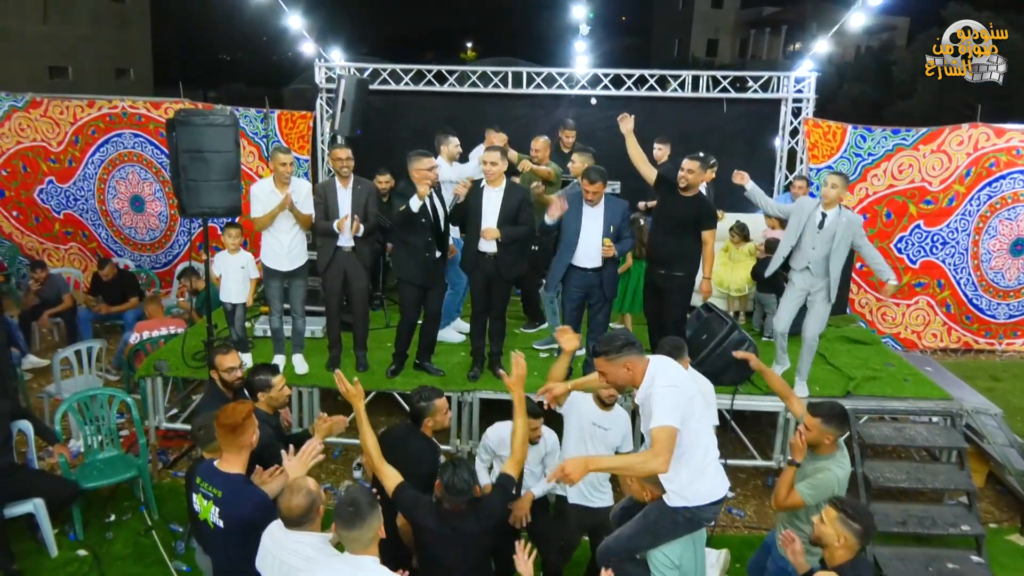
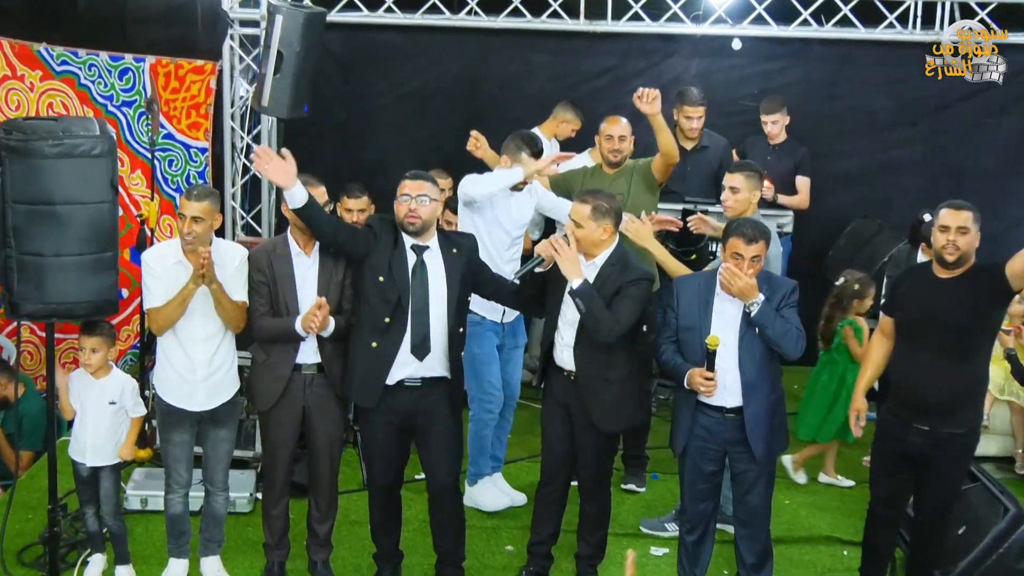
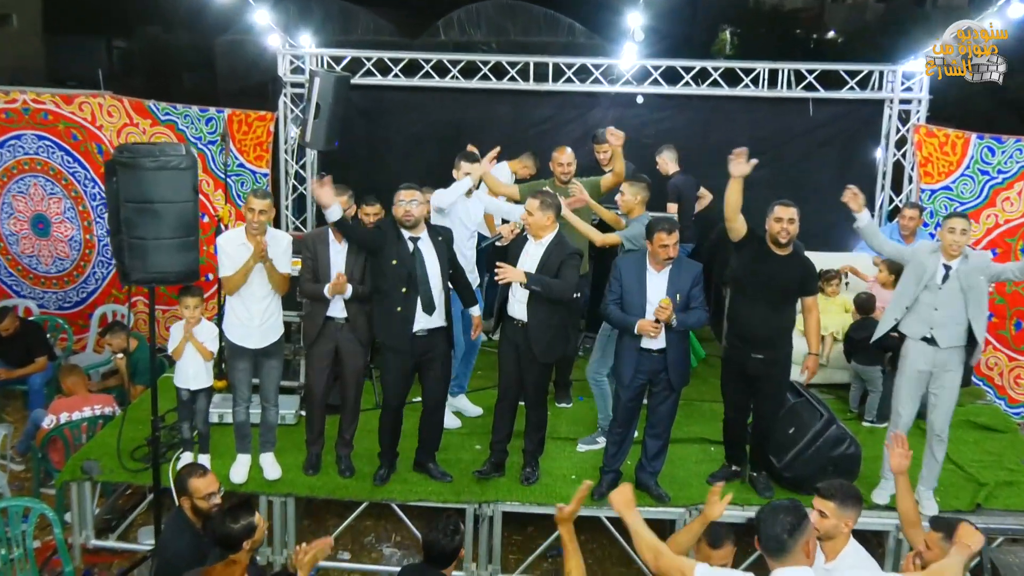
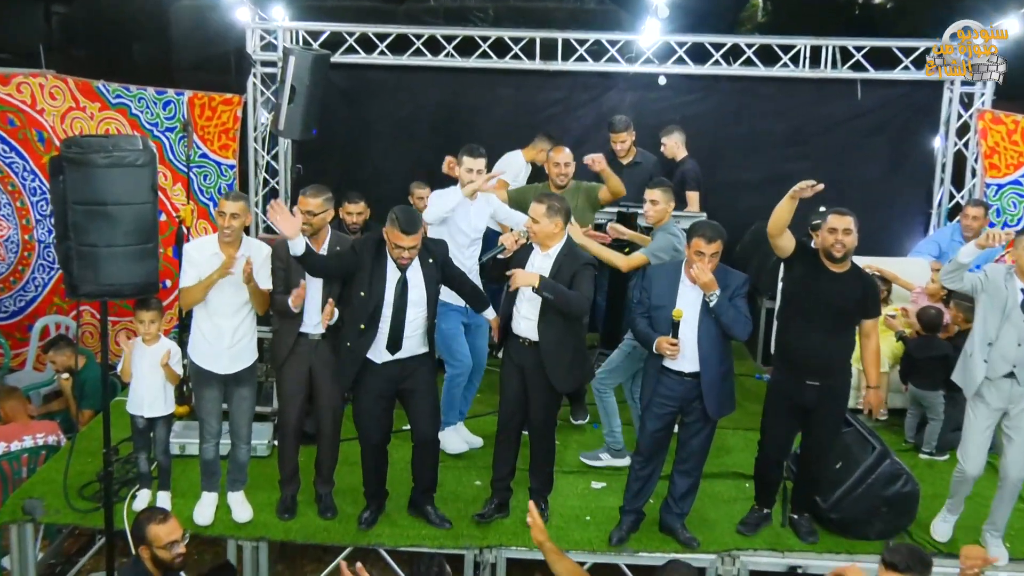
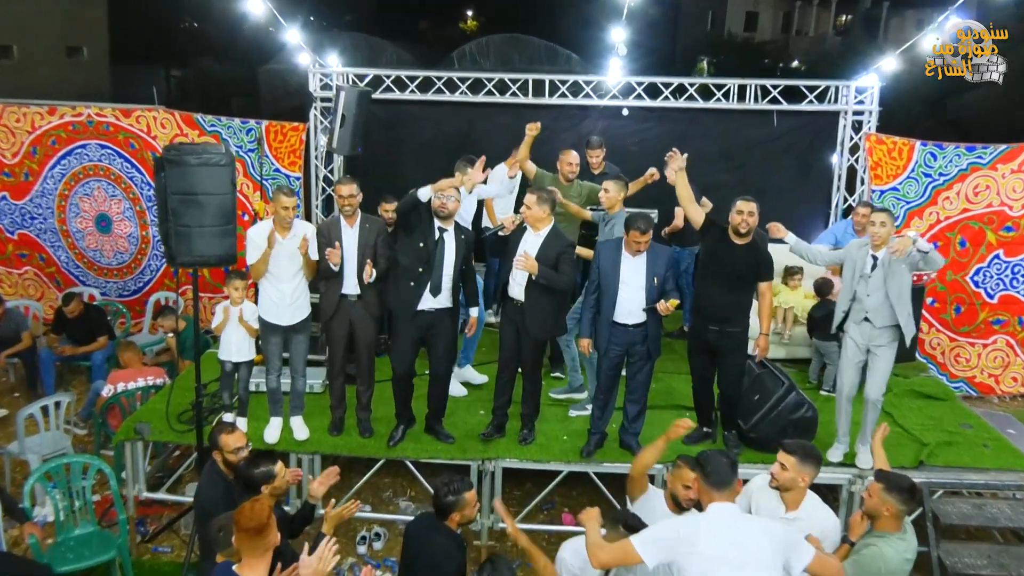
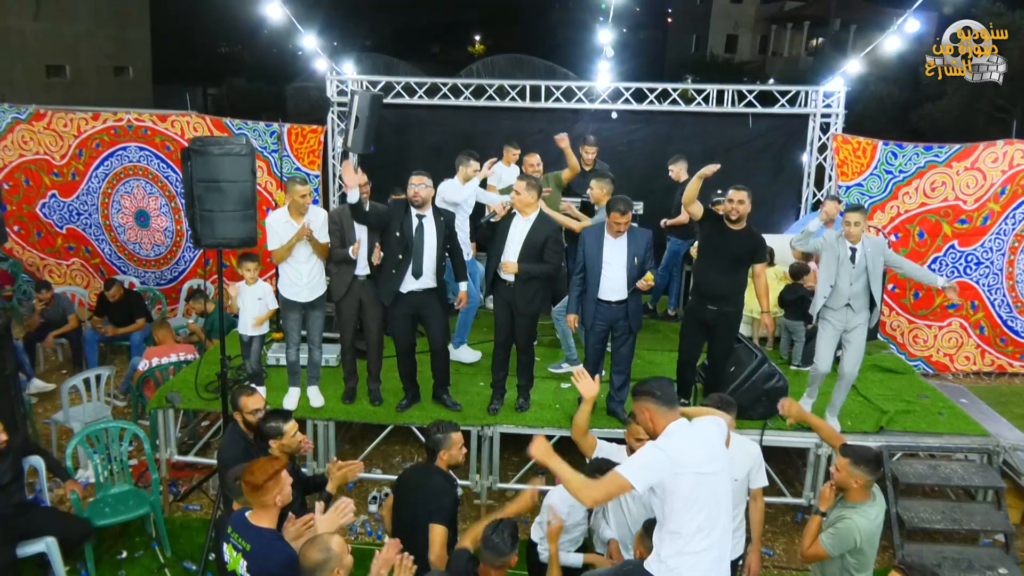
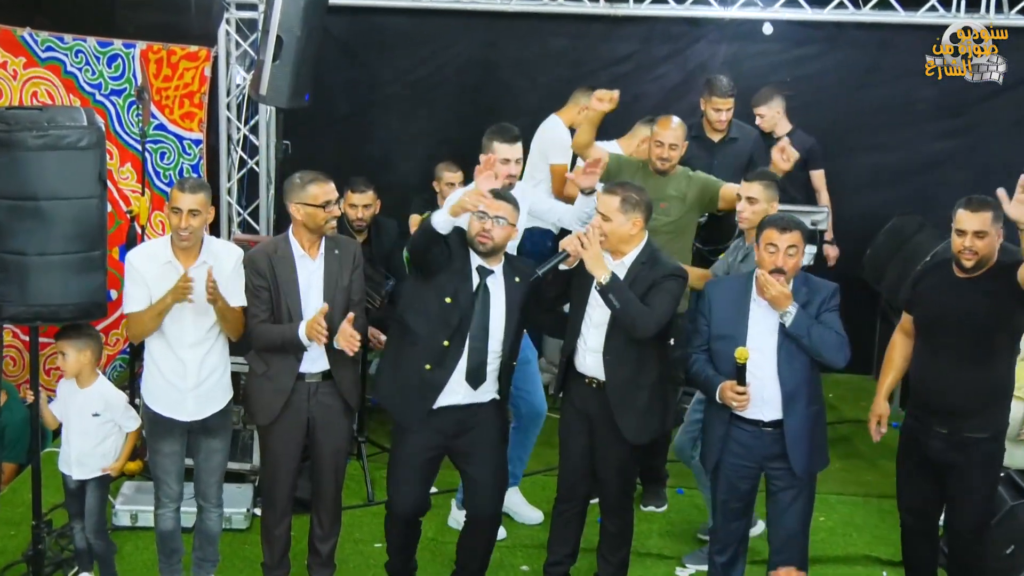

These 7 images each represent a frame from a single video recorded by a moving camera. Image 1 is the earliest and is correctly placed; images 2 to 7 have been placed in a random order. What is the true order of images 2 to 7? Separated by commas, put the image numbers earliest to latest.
6, 5, 3, 4, 2, 7
